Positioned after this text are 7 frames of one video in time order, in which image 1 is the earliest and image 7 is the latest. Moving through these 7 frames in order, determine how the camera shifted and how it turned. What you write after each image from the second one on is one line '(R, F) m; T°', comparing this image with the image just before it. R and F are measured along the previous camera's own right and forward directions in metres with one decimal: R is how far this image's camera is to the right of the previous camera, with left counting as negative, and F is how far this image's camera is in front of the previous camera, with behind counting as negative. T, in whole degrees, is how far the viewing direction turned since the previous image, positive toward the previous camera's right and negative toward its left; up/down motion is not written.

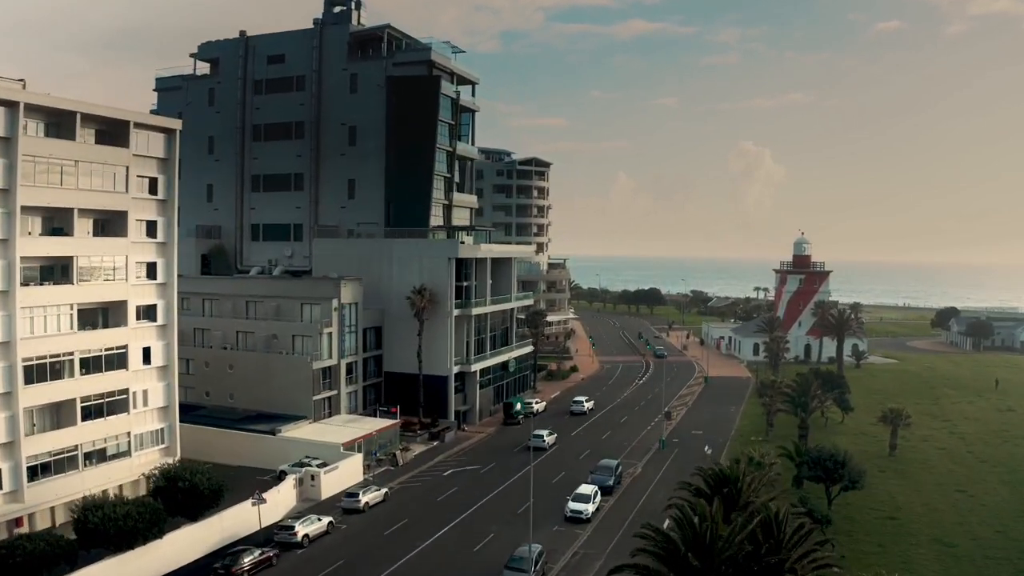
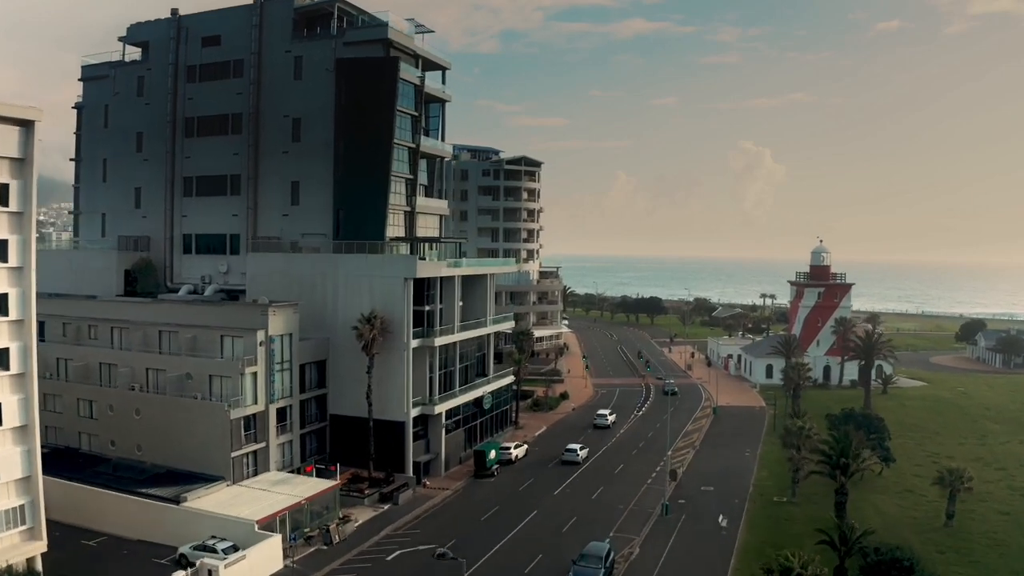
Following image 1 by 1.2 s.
(+2.4, +10.6) m; 0°
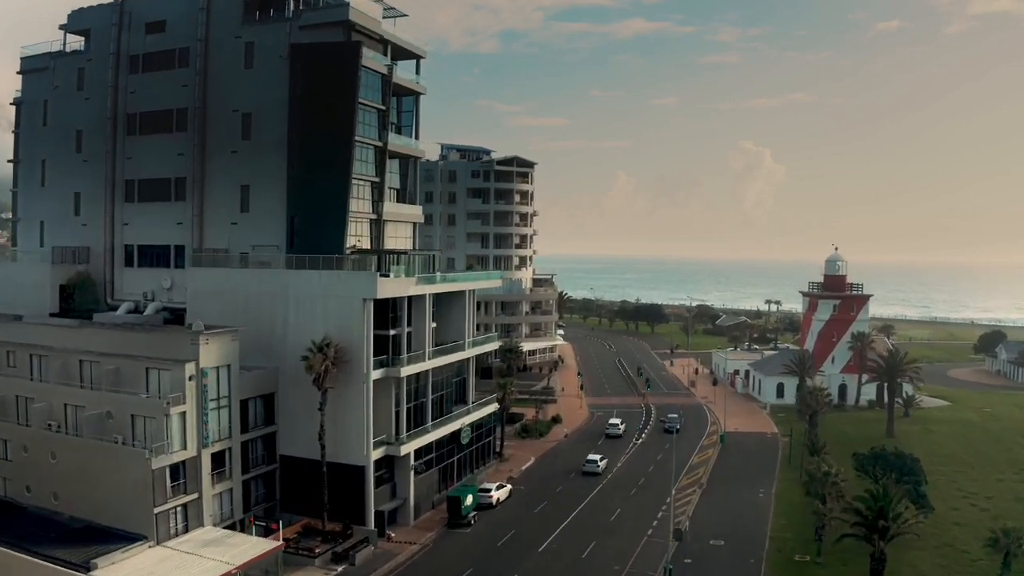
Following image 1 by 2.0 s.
(+1.5, +7.0) m; 0°
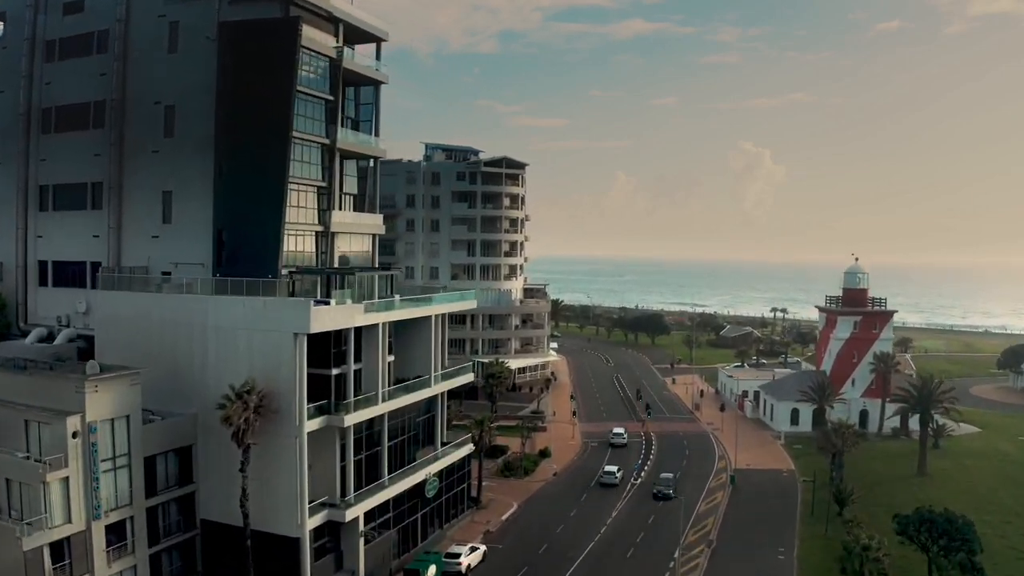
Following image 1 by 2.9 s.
(+1.8, +7.8) m; 0°
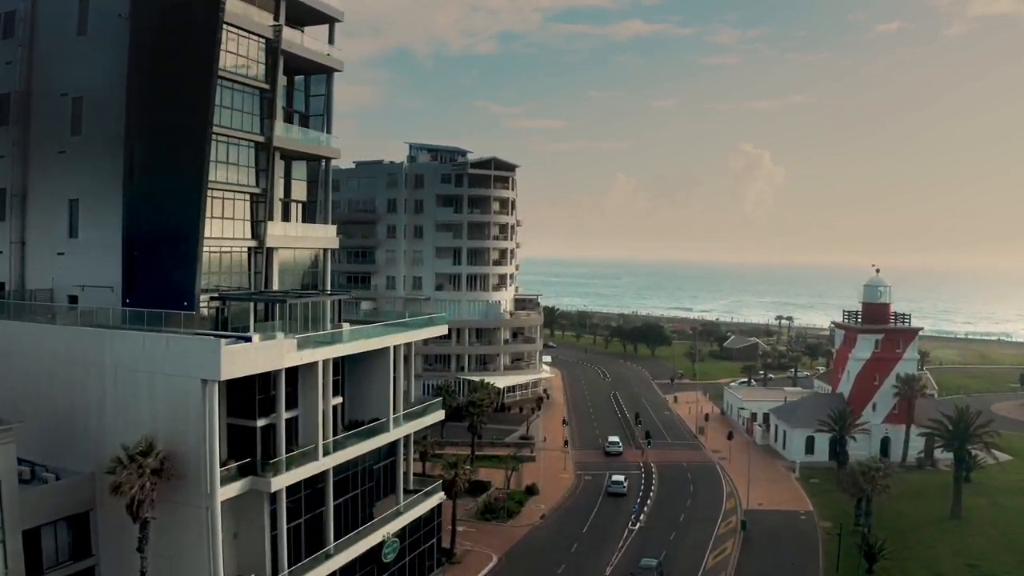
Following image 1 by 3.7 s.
(+1.5, +6.6) m; 0°
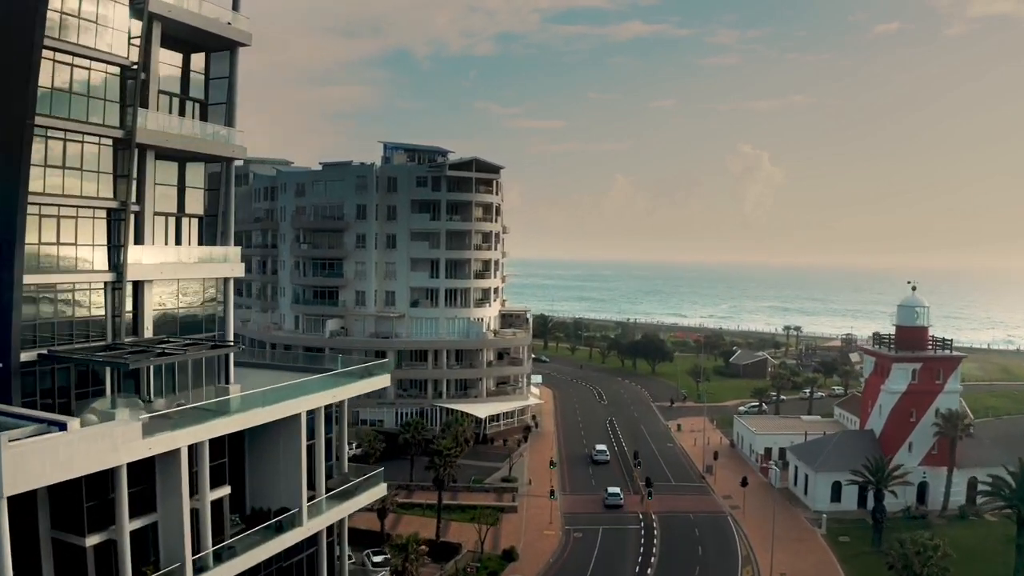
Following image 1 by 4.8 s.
(+1.9, +8.8) m; 0°
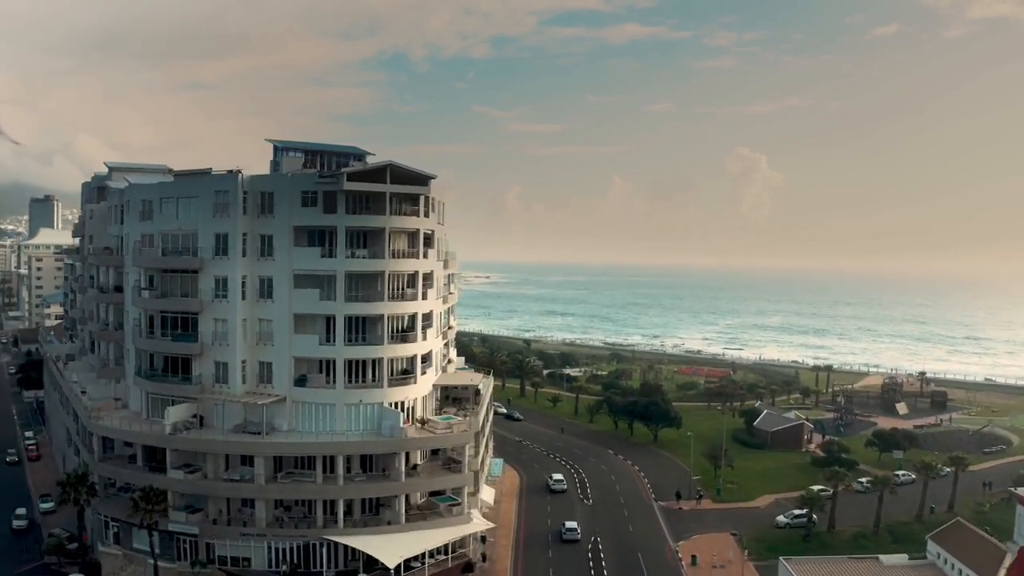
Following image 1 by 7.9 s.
(+5.3, +24.2) m; 0°
